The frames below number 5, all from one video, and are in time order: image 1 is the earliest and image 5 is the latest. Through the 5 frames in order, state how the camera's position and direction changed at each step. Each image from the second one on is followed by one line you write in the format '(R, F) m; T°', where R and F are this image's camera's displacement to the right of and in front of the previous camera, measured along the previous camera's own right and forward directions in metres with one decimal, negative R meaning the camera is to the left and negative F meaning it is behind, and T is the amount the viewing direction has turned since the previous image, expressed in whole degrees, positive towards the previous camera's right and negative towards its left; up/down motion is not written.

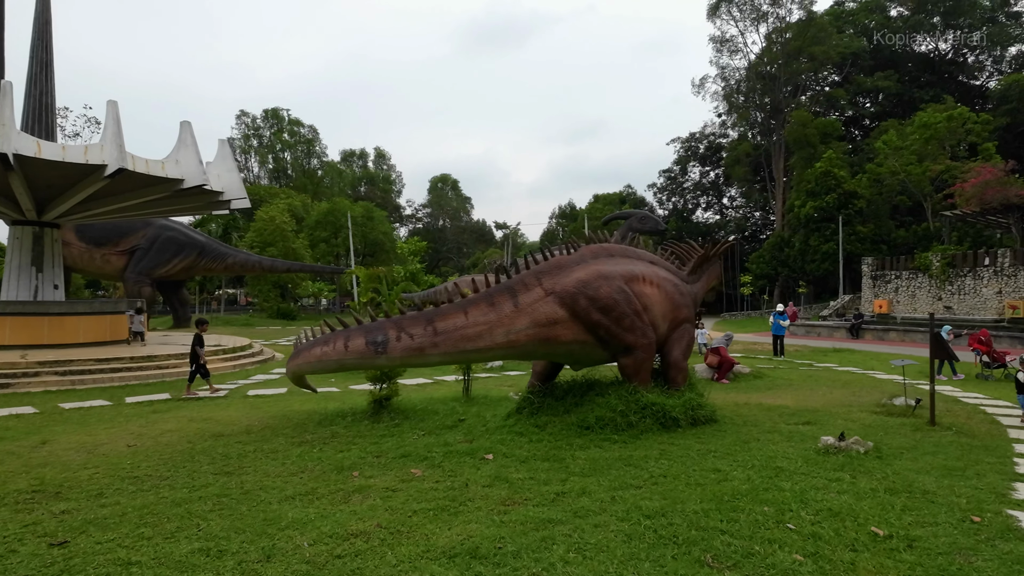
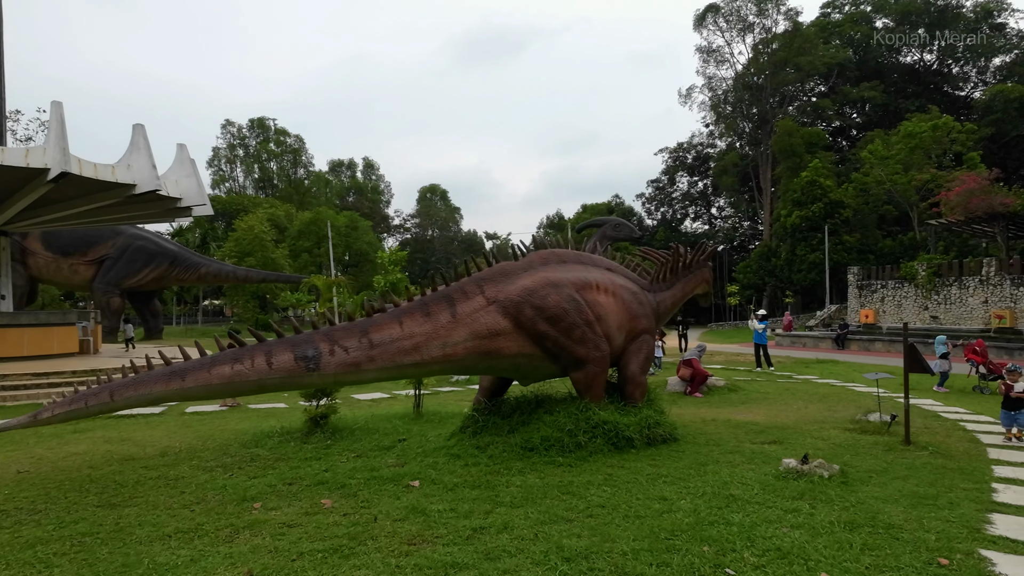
(+0.5, +0.5) m; +1°
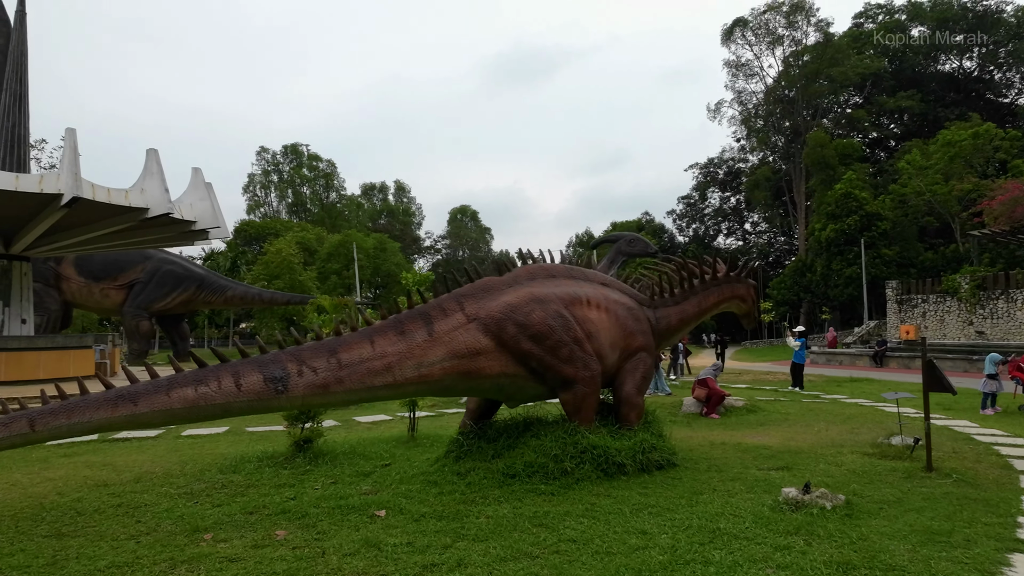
(+0.5, +0.3) m; -3°
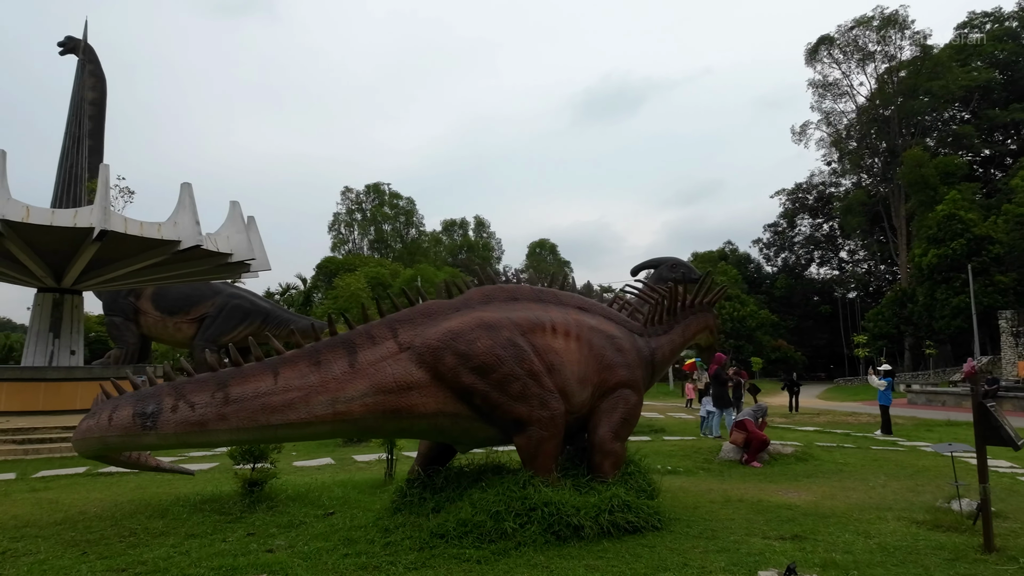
(+1.2, +0.9) m; -8°
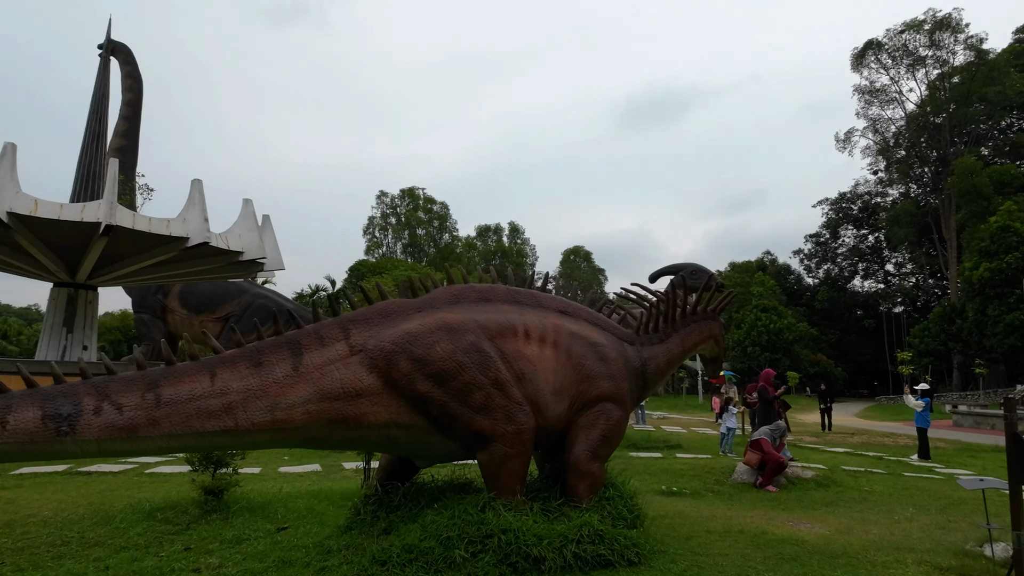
(+0.5, +0.5) m; -3°
